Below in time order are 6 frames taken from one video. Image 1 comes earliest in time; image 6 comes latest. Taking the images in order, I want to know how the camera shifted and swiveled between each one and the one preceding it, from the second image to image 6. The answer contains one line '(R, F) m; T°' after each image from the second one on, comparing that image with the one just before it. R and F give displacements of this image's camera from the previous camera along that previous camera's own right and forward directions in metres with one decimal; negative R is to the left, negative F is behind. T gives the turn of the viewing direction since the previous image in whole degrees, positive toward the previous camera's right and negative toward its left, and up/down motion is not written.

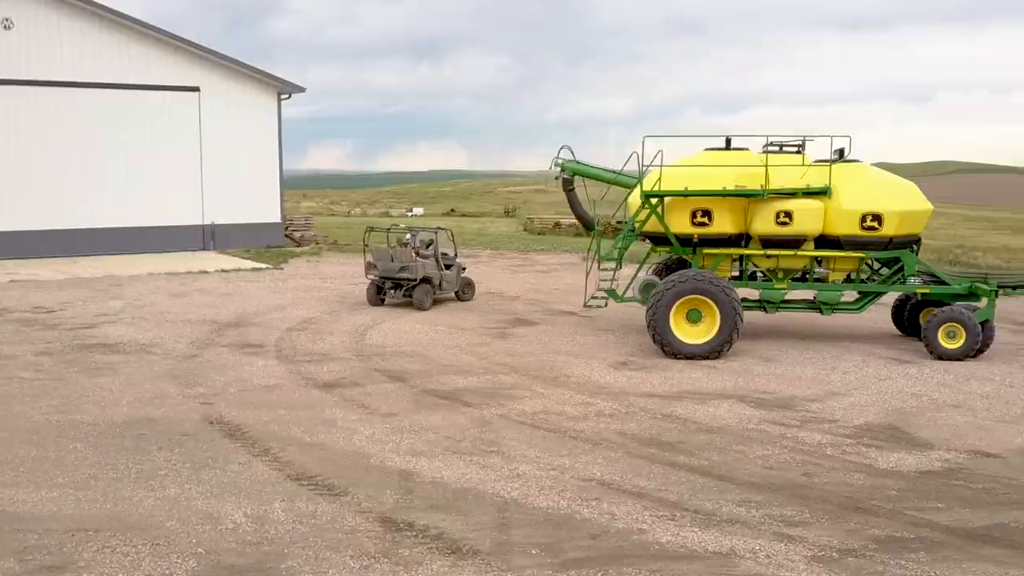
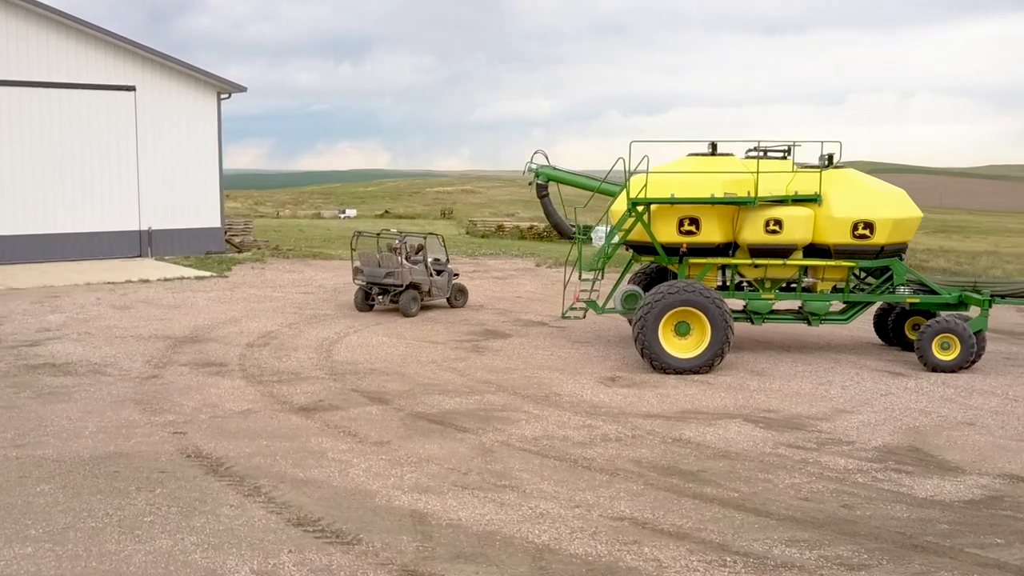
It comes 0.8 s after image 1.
(-0.6, +0.7) m; +4°
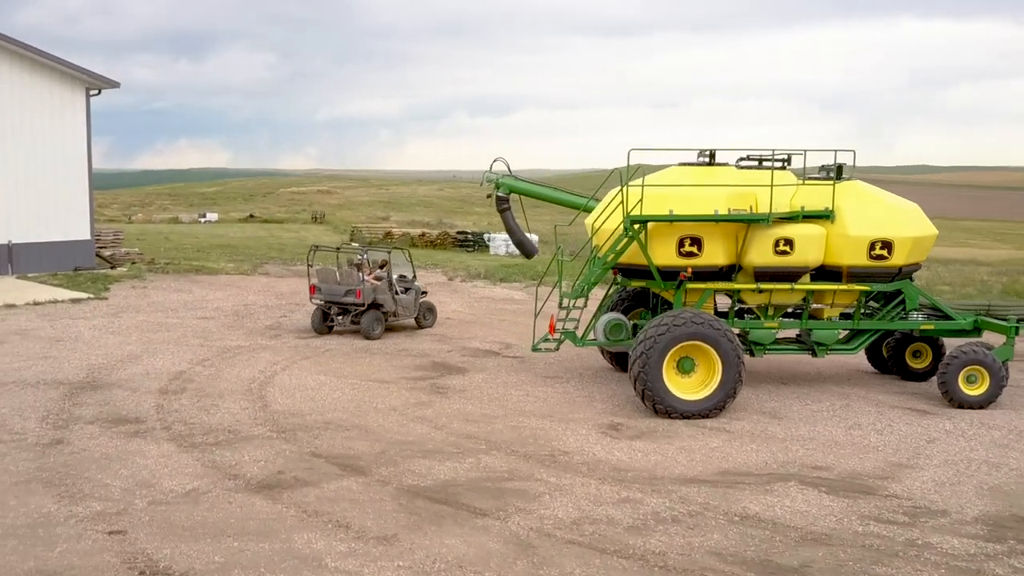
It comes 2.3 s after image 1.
(-1.1, +1.9) m; +7°
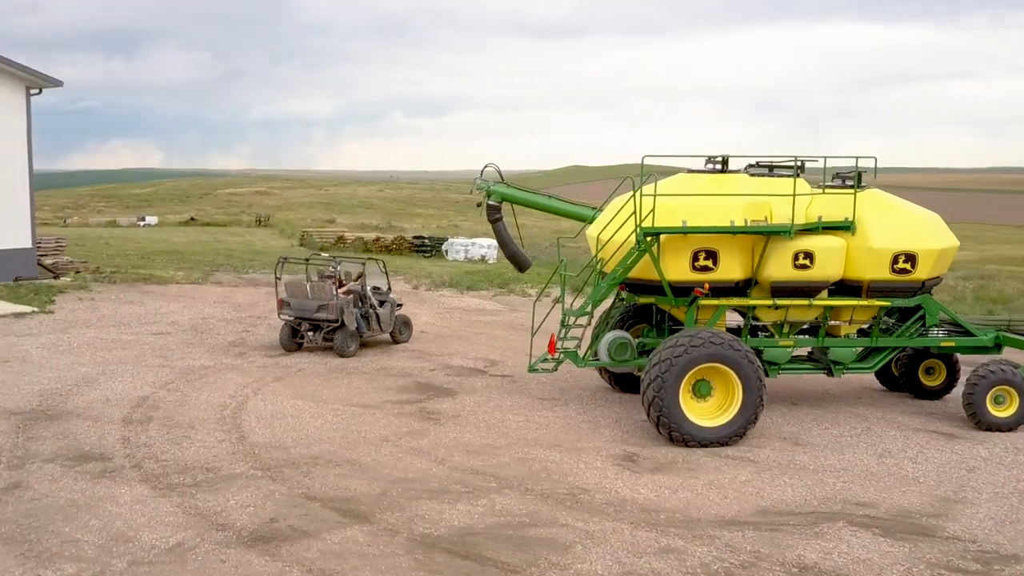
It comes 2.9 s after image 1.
(-0.5, +0.9) m; +3°
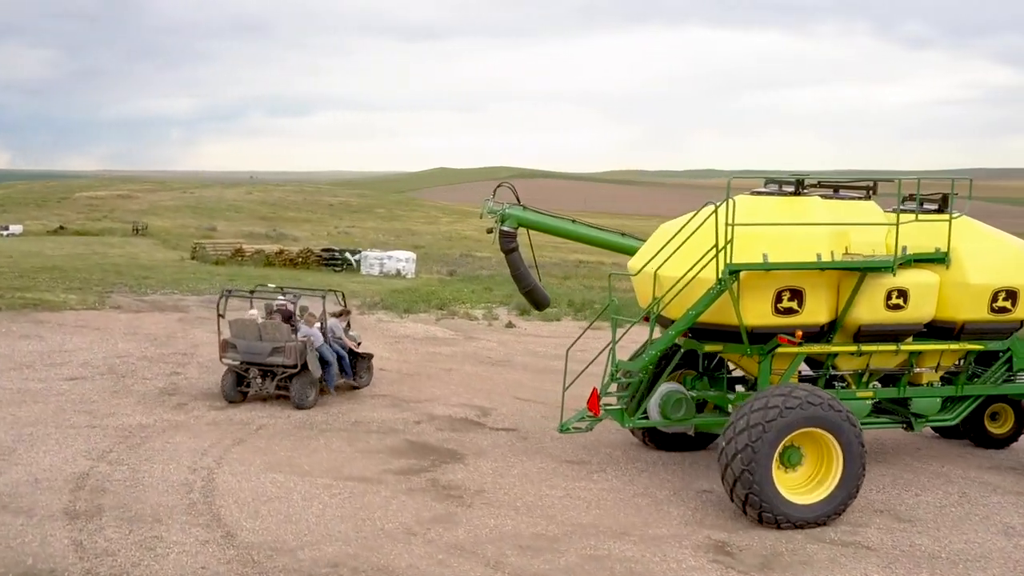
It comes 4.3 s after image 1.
(-1.3, +1.9) m; +7°
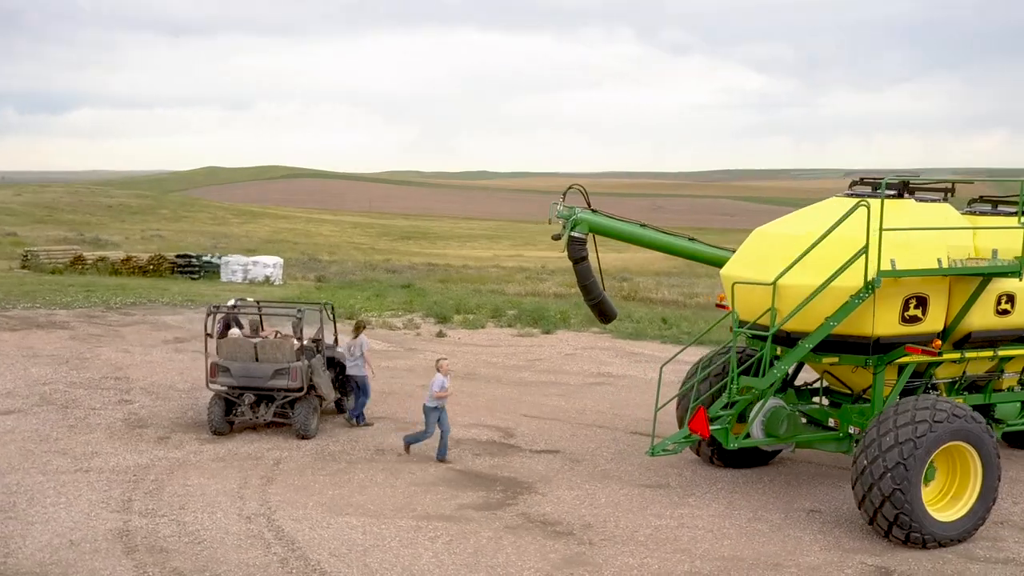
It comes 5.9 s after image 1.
(-2.2, +1.0) m; +11°
